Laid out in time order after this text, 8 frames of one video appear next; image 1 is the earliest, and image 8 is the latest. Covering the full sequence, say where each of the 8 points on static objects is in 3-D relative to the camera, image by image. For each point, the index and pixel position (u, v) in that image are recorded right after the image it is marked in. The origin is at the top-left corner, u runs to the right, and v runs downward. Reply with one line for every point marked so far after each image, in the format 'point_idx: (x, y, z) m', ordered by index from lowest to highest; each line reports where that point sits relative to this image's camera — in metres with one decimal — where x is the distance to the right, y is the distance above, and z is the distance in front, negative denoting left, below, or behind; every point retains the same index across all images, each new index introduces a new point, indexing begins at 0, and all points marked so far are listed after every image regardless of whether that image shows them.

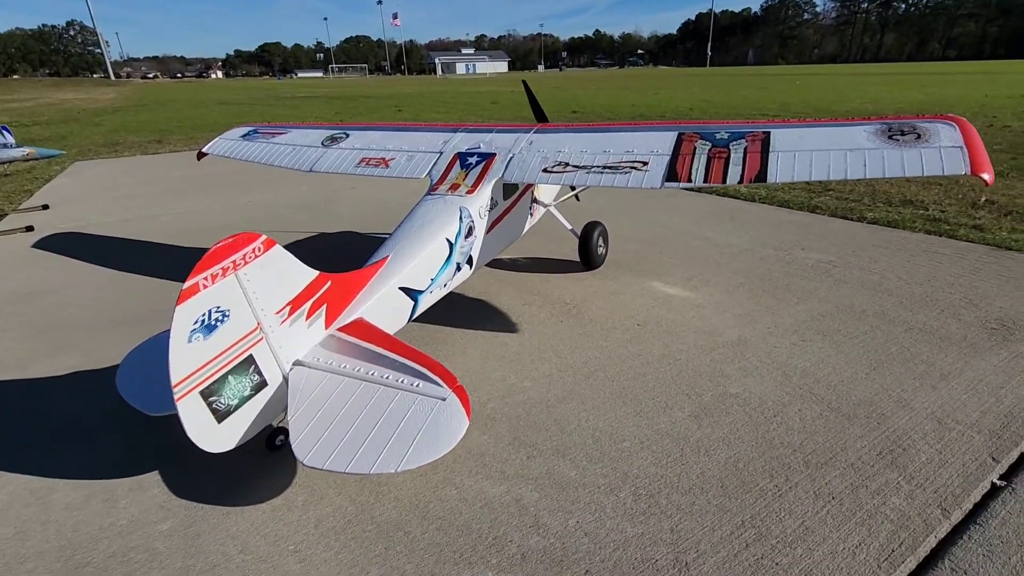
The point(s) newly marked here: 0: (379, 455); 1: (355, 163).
0: (-0.7, -0.9, +2.8) m
1: (-1.7, +1.4, +5.9) m
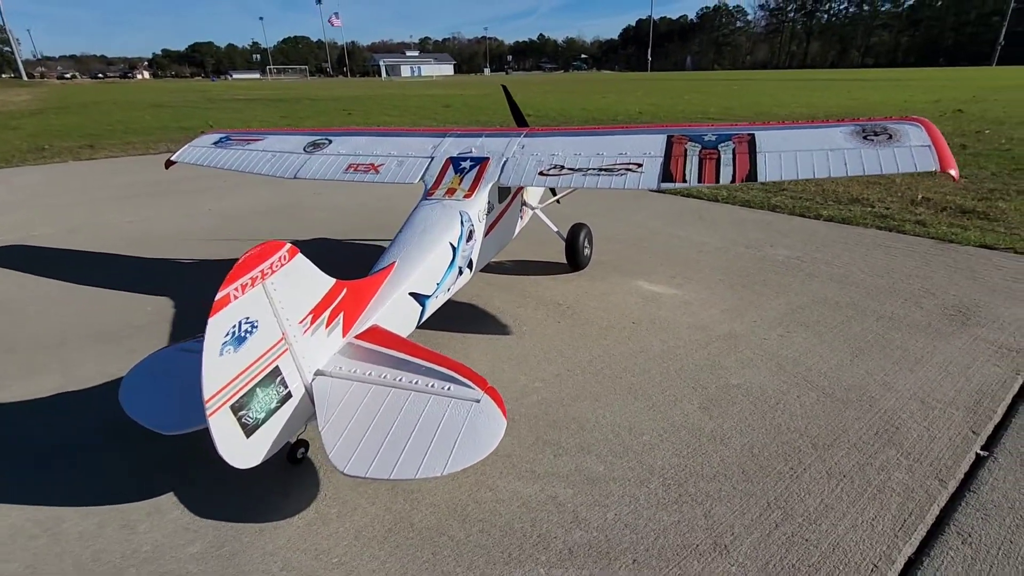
0: (-0.5, -0.9, +2.8) m
1: (-1.8, +1.3, +5.8) m
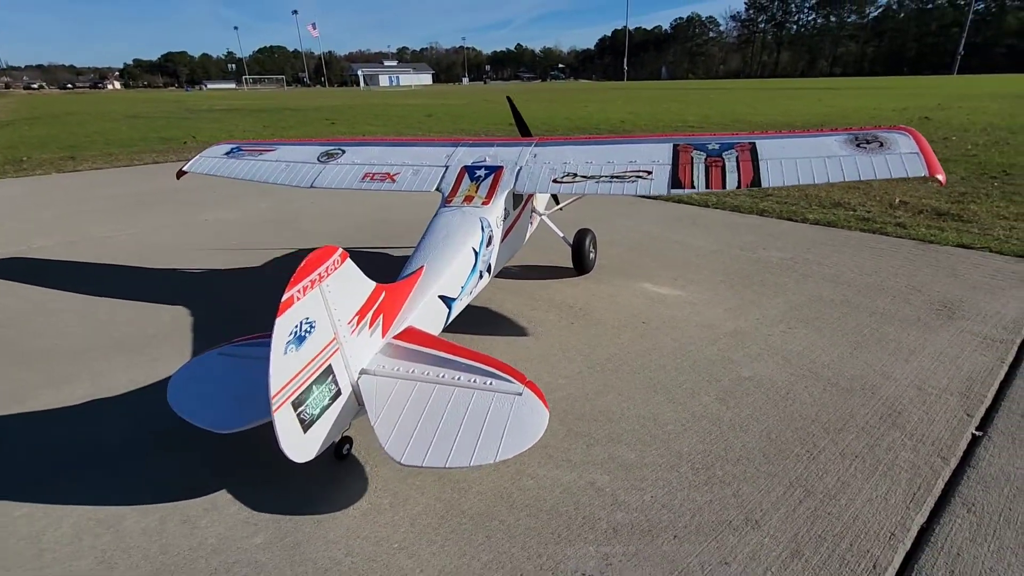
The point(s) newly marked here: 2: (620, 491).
0: (-0.2, -0.9, +3.0) m
1: (-1.7, +1.2, +6.0) m
2: (+0.7, -1.3, +3.3) m
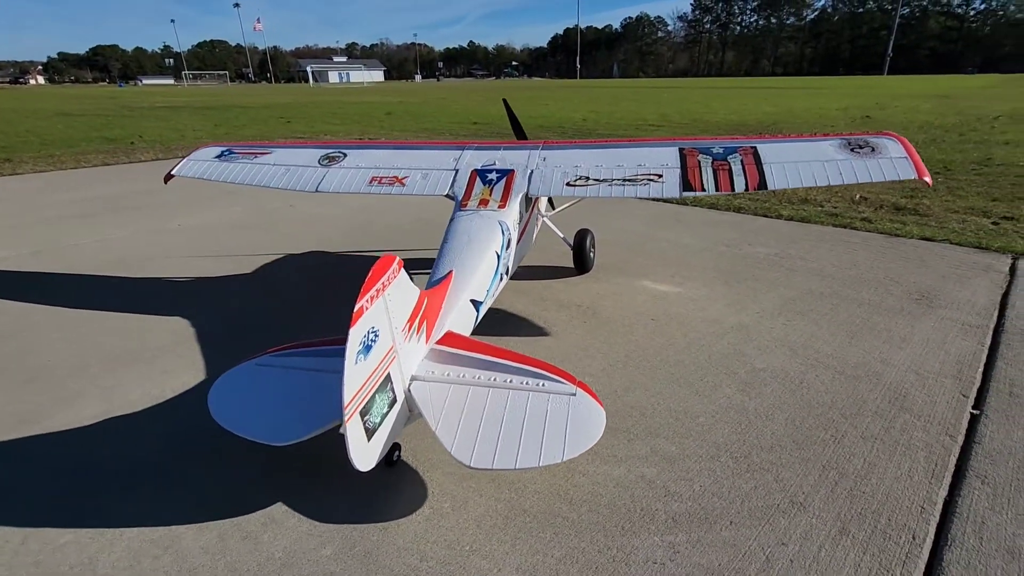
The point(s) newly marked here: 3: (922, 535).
0: (+0.2, -0.9, +3.1) m
1: (-1.6, +1.2, +5.9) m
2: (+1.0, -1.3, +3.5) m
3: (+2.4, -1.4, +3.1) m
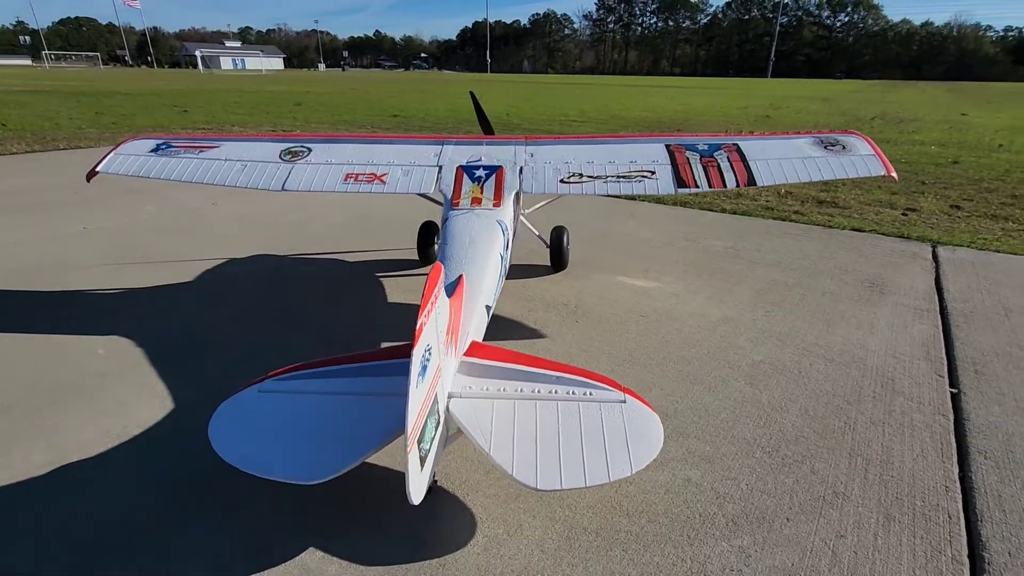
0: (+0.5, -1.0, +3.0) m
1: (-1.7, +1.1, +5.4) m
2: (+1.3, -1.3, +3.5) m
3: (+2.7, -1.4, +3.3) m
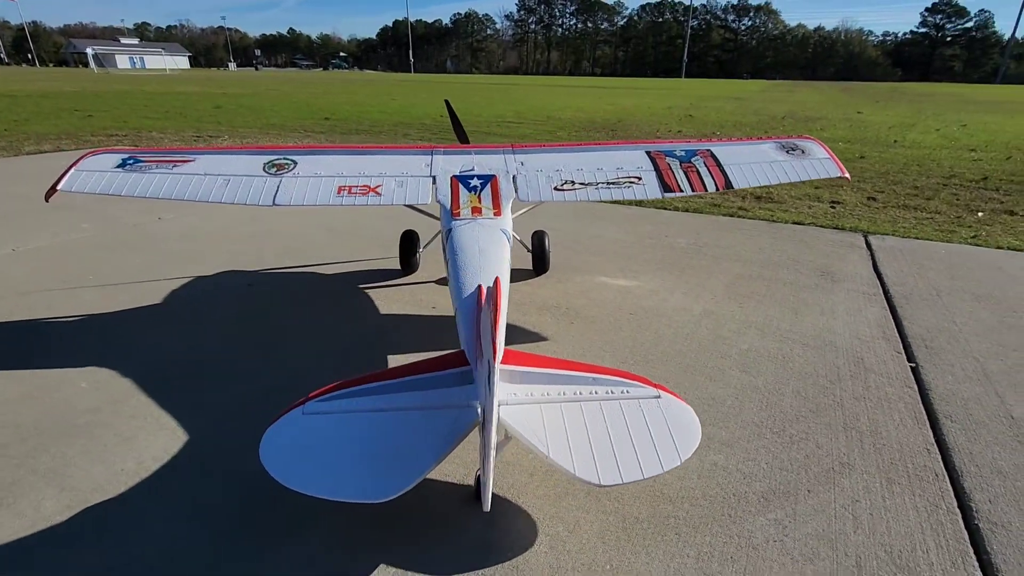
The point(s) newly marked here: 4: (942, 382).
0: (+0.9, -1.0, +3.2) m
1: (-1.8, +1.0, +5.3) m
2: (+1.6, -1.3, +3.8) m
3: (+3.1, -1.3, +3.8) m
4: (+4.0, -0.9, +4.9) m
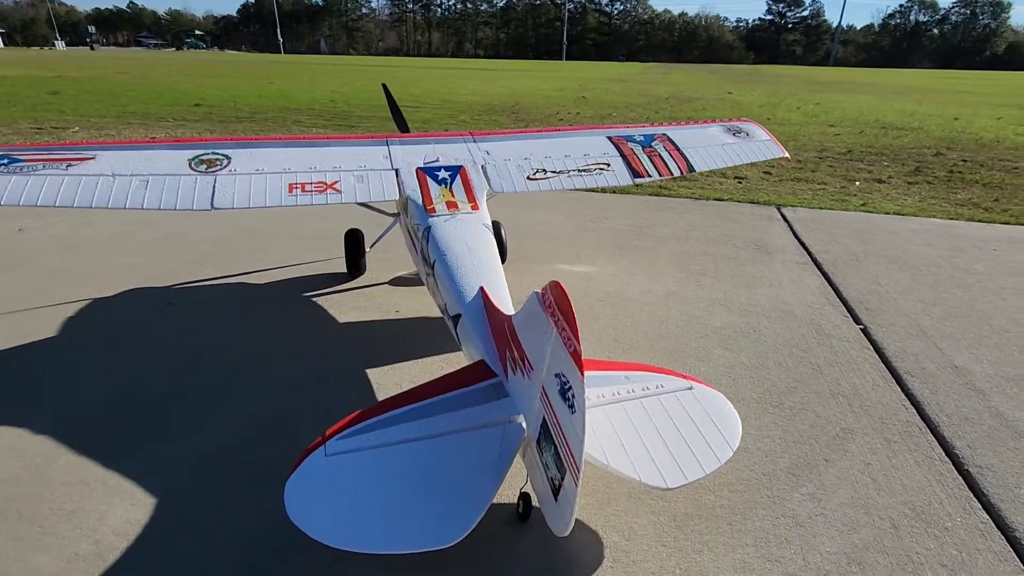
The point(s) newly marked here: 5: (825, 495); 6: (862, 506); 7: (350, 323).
0: (+1.2, -0.9, +3.1) m
1: (-2.0, +0.8, +4.7) m
2: (+1.8, -1.1, +3.9) m
3: (+3.2, -1.1, +4.2) m
4: (+3.8, -0.5, +5.4) m
5: (+2.0, -1.3, +3.4) m
6: (+2.2, -1.4, +3.4) m
7: (-1.7, -0.4, +5.6) m
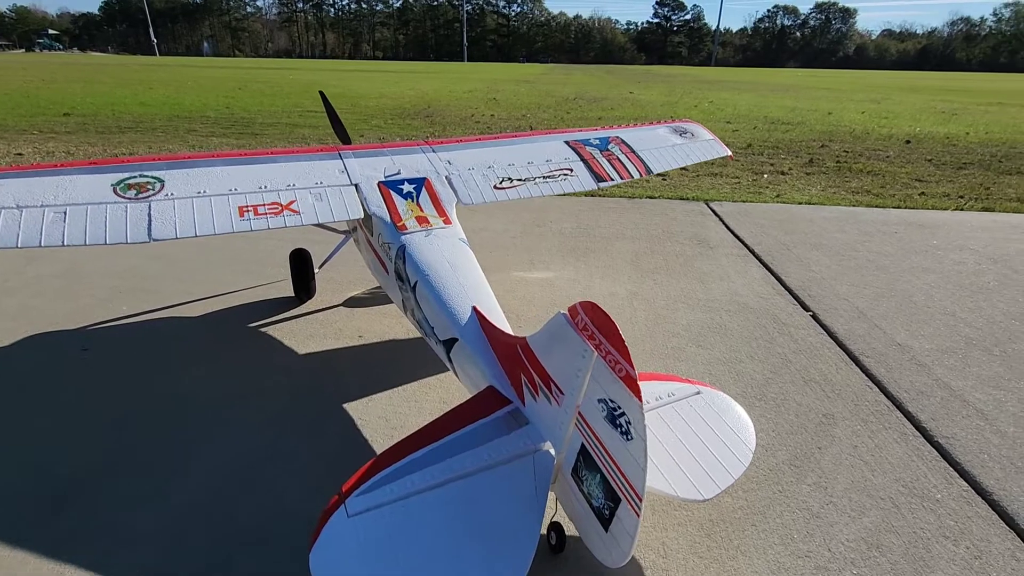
0: (+1.3, -1.0, +3.2) m
1: (-2.2, +0.6, +4.1) m
2: (+1.8, -1.1, +4.0) m
3: (+3.2, -1.0, +4.5) m
4: (+3.6, -0.4, +5.8) m
5: (+2.1, -1.3, +3.6) m
6: (+2.4, -1.3, +3.6) m
7: (-1.9, -0.6, +5.1) m
